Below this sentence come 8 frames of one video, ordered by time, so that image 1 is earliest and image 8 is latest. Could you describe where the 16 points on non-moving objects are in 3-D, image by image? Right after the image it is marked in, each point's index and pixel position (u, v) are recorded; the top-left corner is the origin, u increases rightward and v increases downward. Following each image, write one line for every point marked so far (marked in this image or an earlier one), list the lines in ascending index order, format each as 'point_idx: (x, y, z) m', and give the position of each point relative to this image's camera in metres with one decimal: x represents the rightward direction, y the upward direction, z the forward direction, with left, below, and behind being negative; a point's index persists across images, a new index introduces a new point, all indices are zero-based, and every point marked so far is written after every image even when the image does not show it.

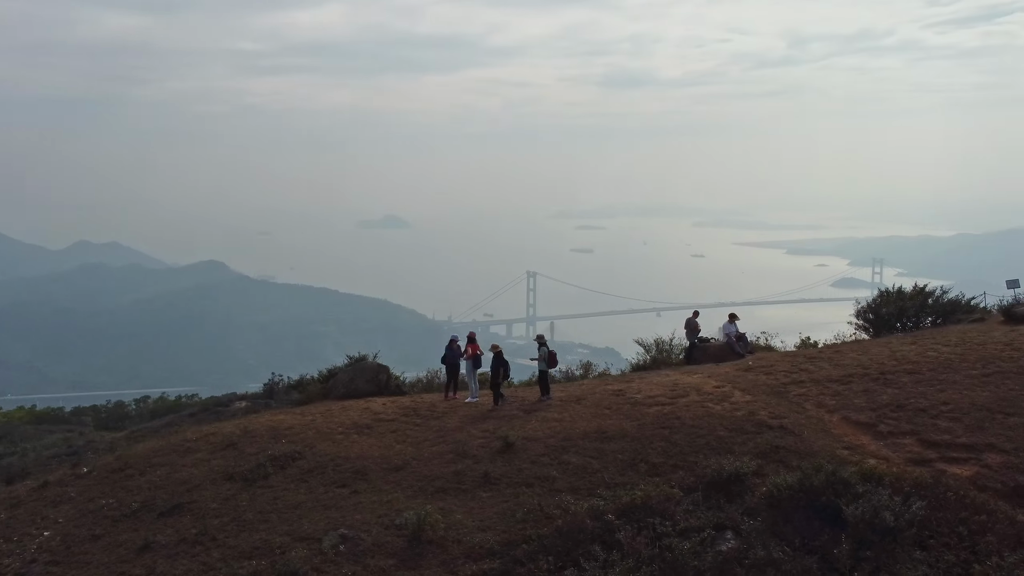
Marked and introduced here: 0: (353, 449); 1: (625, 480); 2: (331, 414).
0: (-1.7, -1.8, +12.5) m
1: (+1.1, -1.8, +10.9) m
2: (-2.2, -1.6, +14.5) m
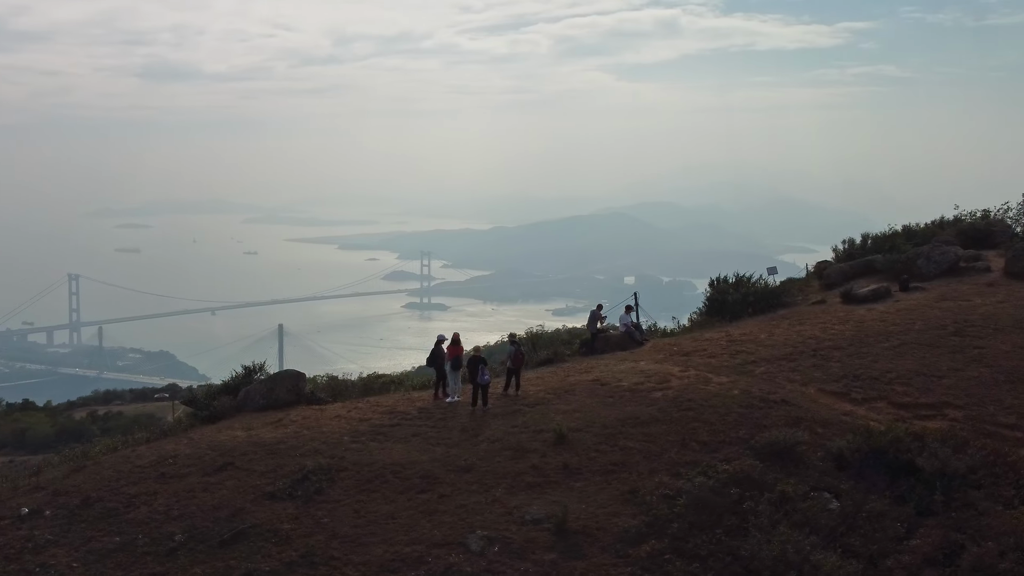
0: (-1.3, -1.8, +12.4) m
1: (+1.9, -1.8, +12.0) m
2: (-2.5, -1.7, +14.0) m
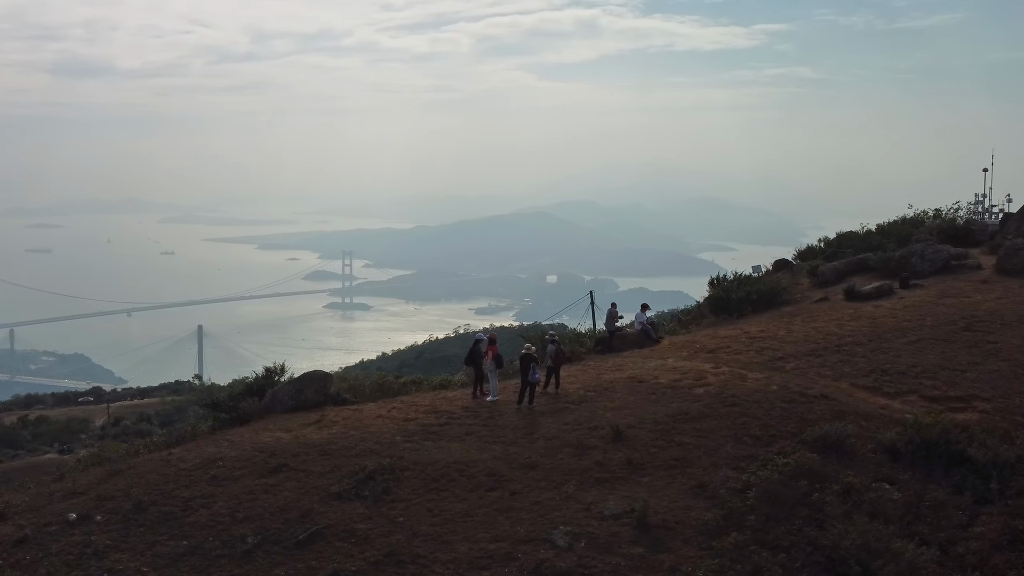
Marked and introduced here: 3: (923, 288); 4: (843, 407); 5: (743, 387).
0: (-0.7, -1.8, +12.5) m
1: (+2.6, -1.7, +12.3) m
2: (-2.0, -1.7, +14.0) m
3: (+6.8, 0.0, +18.8) m
4: (+3.9, -1.4, +13.4) m
5: (+2.9, -1.2, +14.0) m
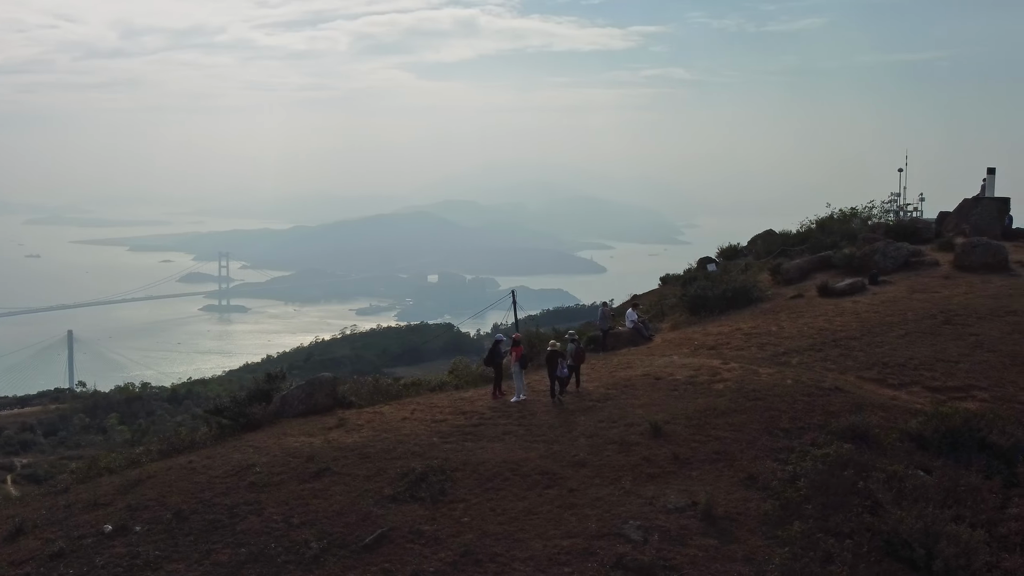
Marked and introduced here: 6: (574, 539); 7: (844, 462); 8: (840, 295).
0: (-0.2, -1.8, +12.6) m
1: (+3.1, -1.7, +12.7) m
2: (-1.7, -1.7, +14.0) m
3: (+6.6, +0.1, +19.7) m
4: (+4.2, -1.4, +14.0) m
5: (+3.2, -1.2, +14.5) m
6: (+0.6, -2.4, +10.8) m
7: (+3.5, -1.8, +12.1) m
8: (+5.5, -0.1, +19.2) m
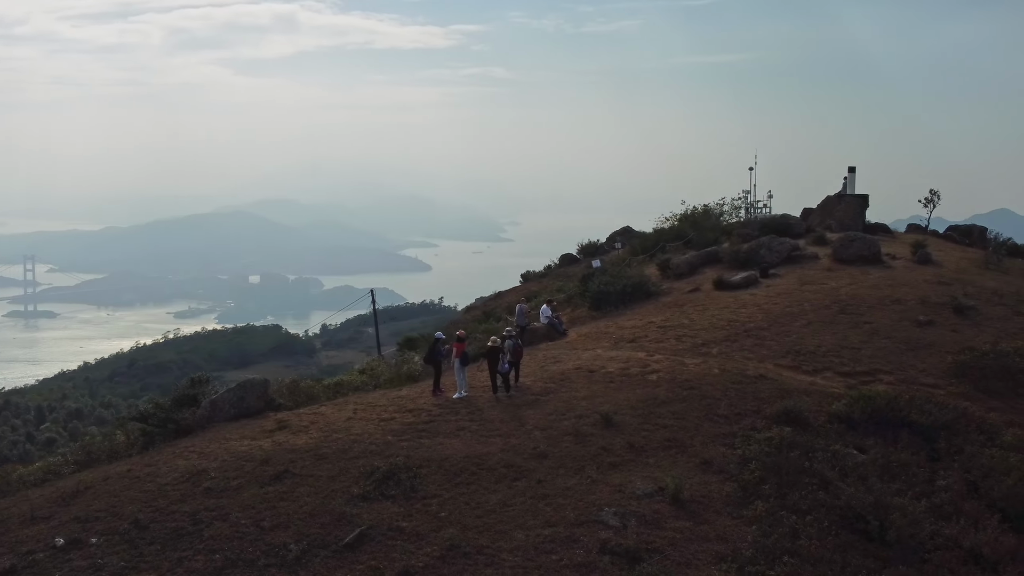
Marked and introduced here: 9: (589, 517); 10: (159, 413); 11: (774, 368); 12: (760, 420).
0: (-0.6, -1.8, +12.9) m
1: (+2.6, -1.7, +13.5) m
2: (-2.3, -1.7, +14.0) m
3: (+4.9, +0.2, +20.9) m
4: (+3.5, -1.3, +14.9) m
5: (+2.4, -1.1, +15.2) m
6: (+0.4, -2.3, +11.1) m
7: (+3.1, -1.8, +12.9) m
8: (+4.0, 0.0, +20.2) m
9: (+0.7, -2.3, +11.2) m
10: (-4.8, -1.7, +15.5) m
11: (+3.6, -1.1, +15.6) m
12: (+3.0, -1.6, +13.7) m
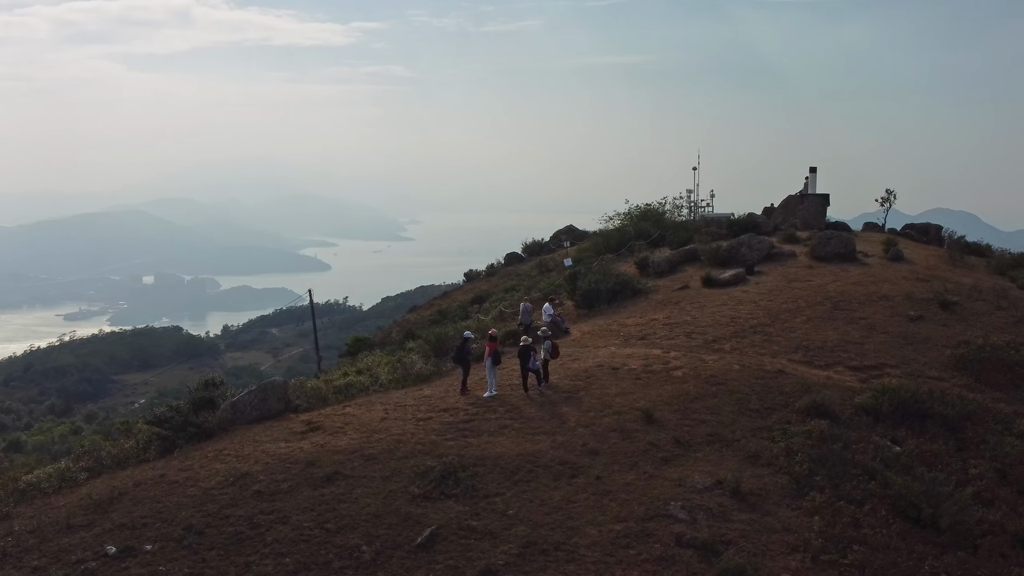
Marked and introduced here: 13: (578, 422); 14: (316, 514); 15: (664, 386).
0: (-0.1, -1.8, +12.9) m
1: (+3.1, -1.6, +13.8) m
2: (-1.8, -1.7, +13.9) m
3: (+4.8, +0.2, +21.4) m
4: (+3.9, -1.2, +15.3) m
5: (+2.7, -1.1, +15.5) m
6: (+1.1, -2.3, +11.3) m
7: (+3.6, -1.7, +13.3) m
8: (+3.9, +0.1, +20.7) m
9: (+1.4, -2.2, +11.4) m
10: (-4.4, -1.7, +15.1) m
11: (+3.9, -1.1, +16.0) m
12: (+3.4, -1.5, +14.1) m
13: (+0.8, -1.6, +13.6) m
14: (-2.0, -2.3, +11.8) m
15: (+1.9, -1.3, +14.8) m
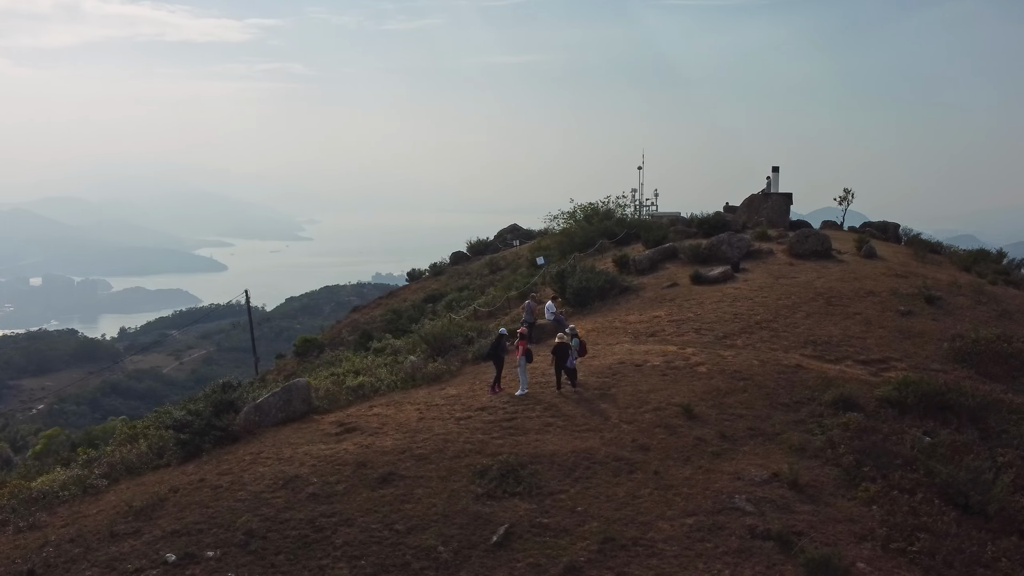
0: (+0.5, -1.8, +12.9) m
1: (+3.5, -1.6, +14.1) m
2: (-1.4, -1.7, +13.8) m
3: (+4.6, +0.3, +21.8) m
4: (+4.2, -1.2, +15.6) m
5: (+3.0, -1.0, +15.8) m
6: (+1.8, -2.3, +11.4) m
7: (+4.2, -1.7, +13.6) m
8: (+3.7, +0.1, +21.0) m
9: (+2.1, -2.2, +11.6) m
10: (-4.0, -1.7, +14.8) m
11: (+4.2, -1.0, +16.4) m
12: (+3.9, -1.5, +14.4) m
13: (+1.3, -1.6, +13.7) m
14: (-1.4, -2.3, +11.7) m
15: (+2.3, -1.2, +15.0) m
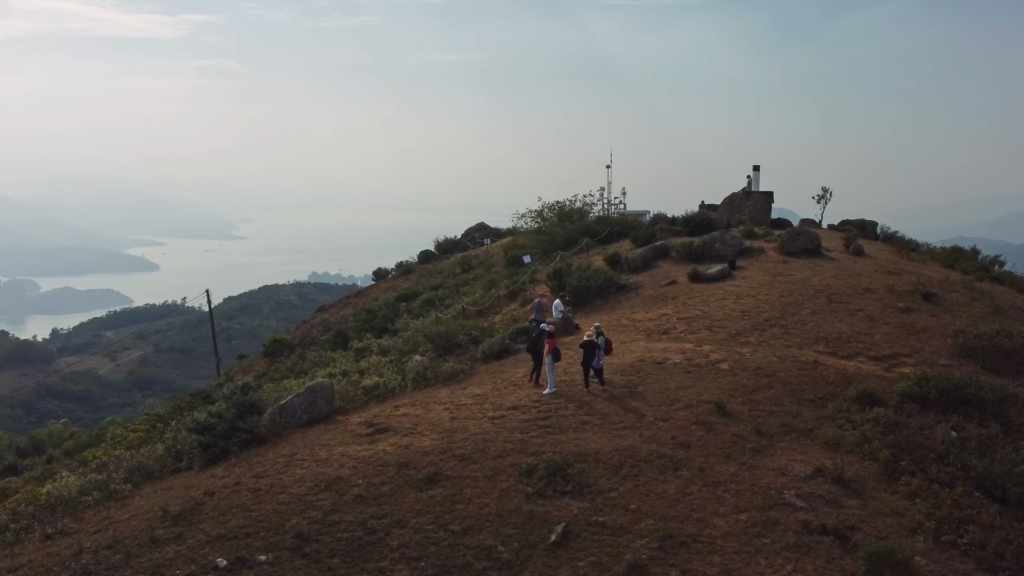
0: (+1.0, -1.7, +12.9) m
1: (+3.9, -1.5, +14.2) m
2: (-0.9, -1.7, +13.7) m
3: (+4.5, +0.4, +22.0) m
4: (+4.5, -1.1, +15.8) m
5: (+3.3, -1.0, +15.9) m
6: (+2.4, -2.3, +11.5) m
7: (+4.6, -1.6, +13.8) m
8: (+3.8, +0.2, +21.2) m
9: (+2.7, -2.2, +11.7) m
10: (-3.7, -1.7, +14.5) m
11: (+4.4, -1.0, +16.6) m
12: (+4.3, -1.5, +14.6) m
13: (+1.7, -1.5, +13.8) m
14: (-0.8, -2.3, +11.6) m
15: (+2.7, -1.2, +15.1) m
